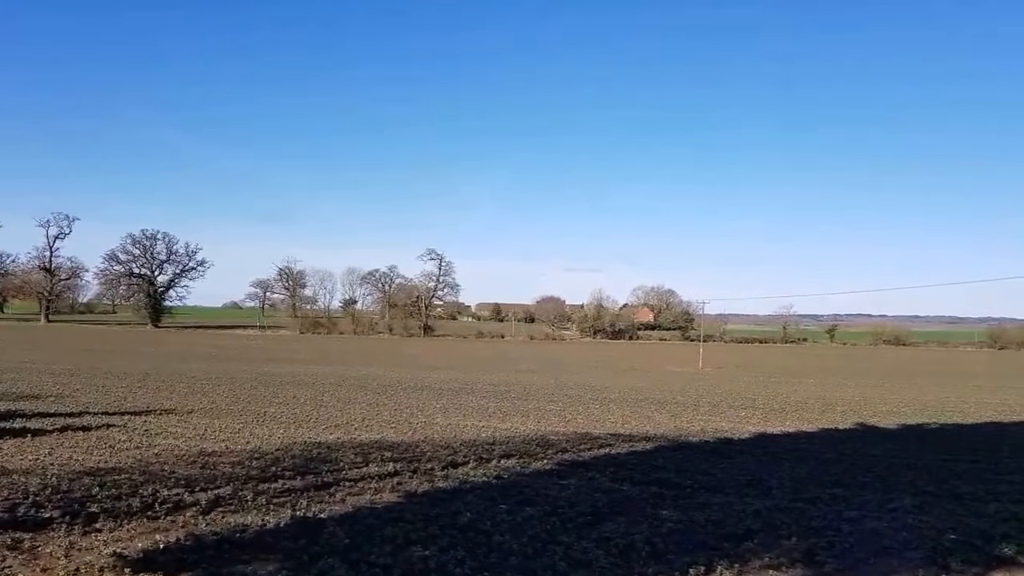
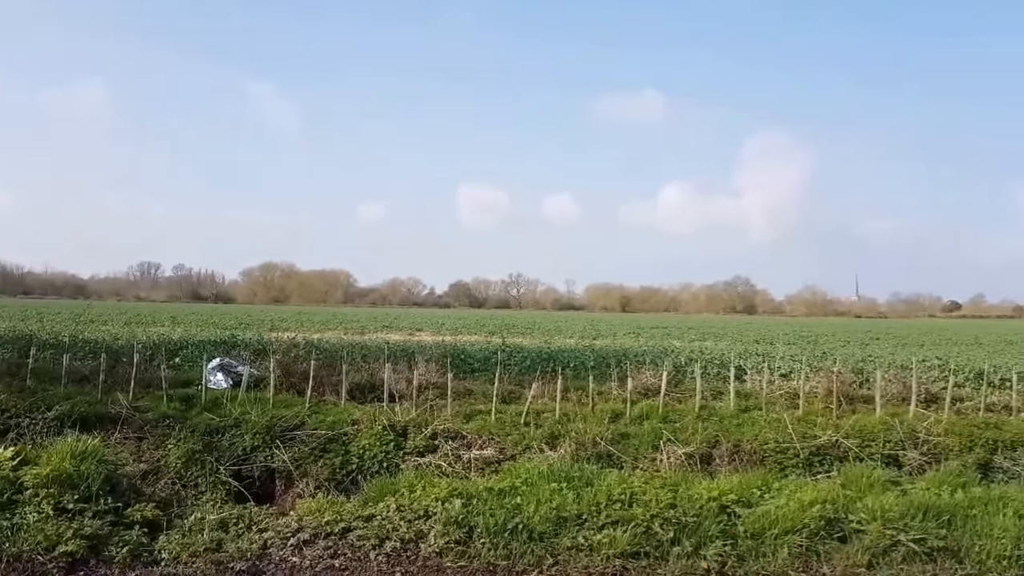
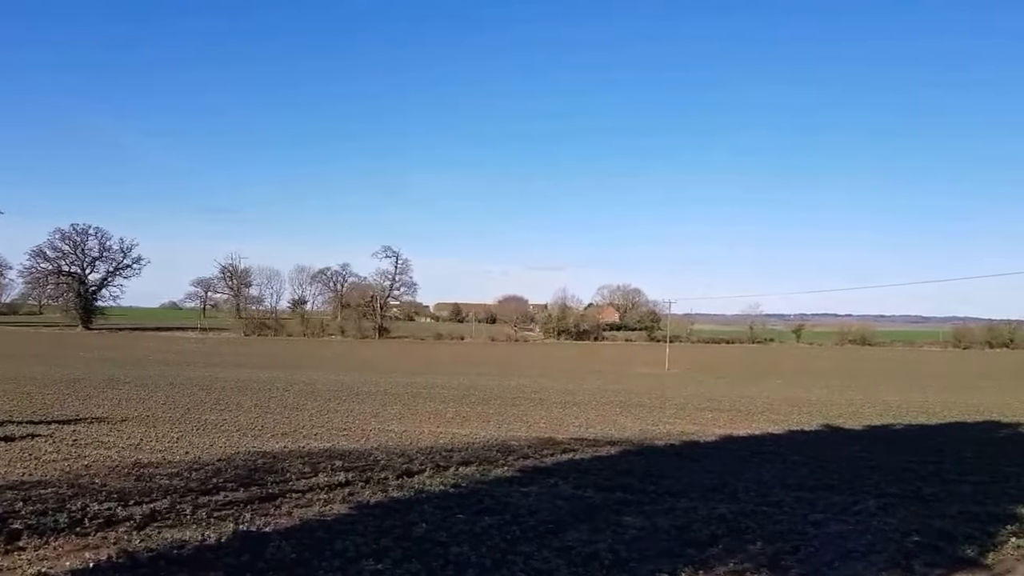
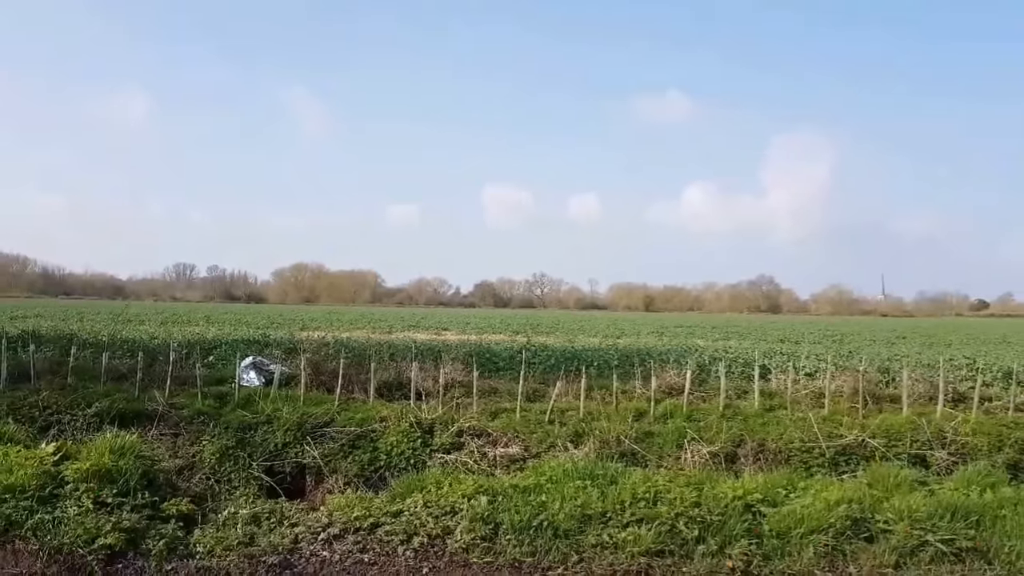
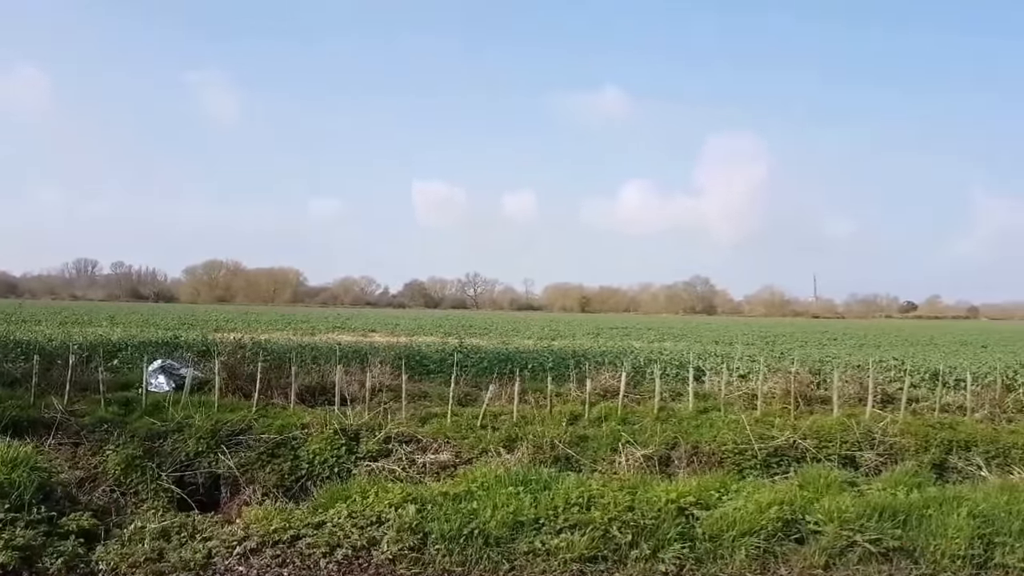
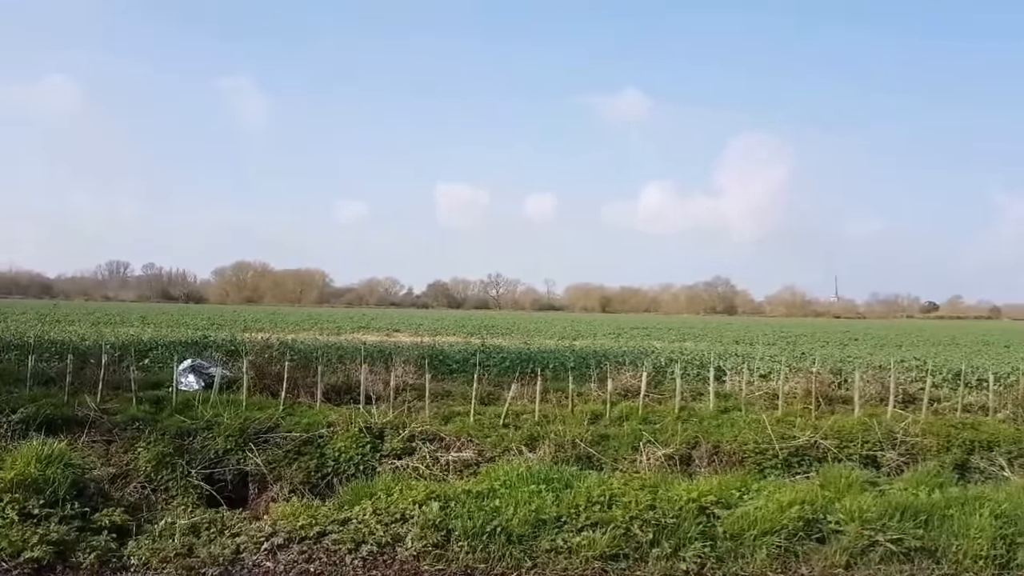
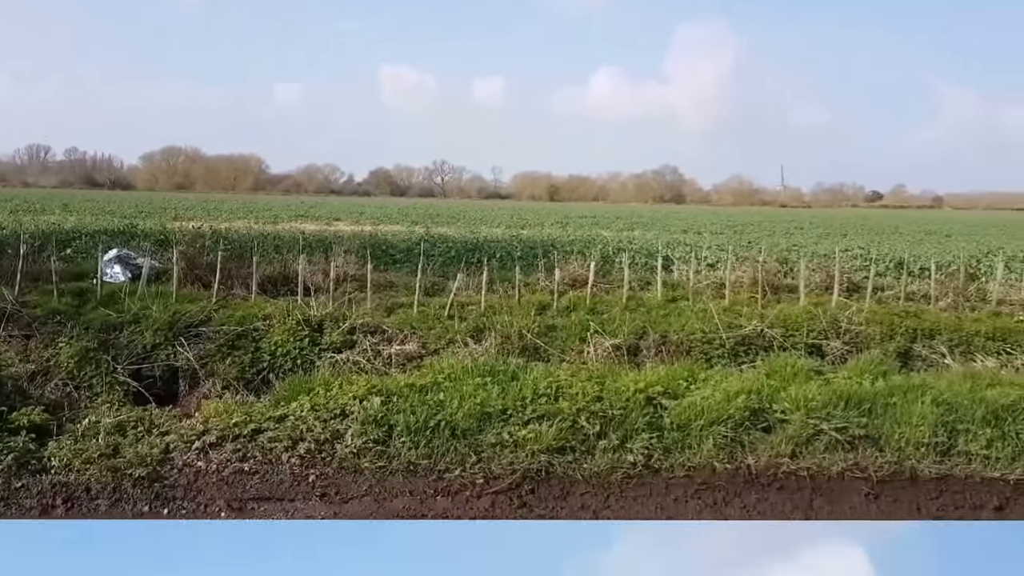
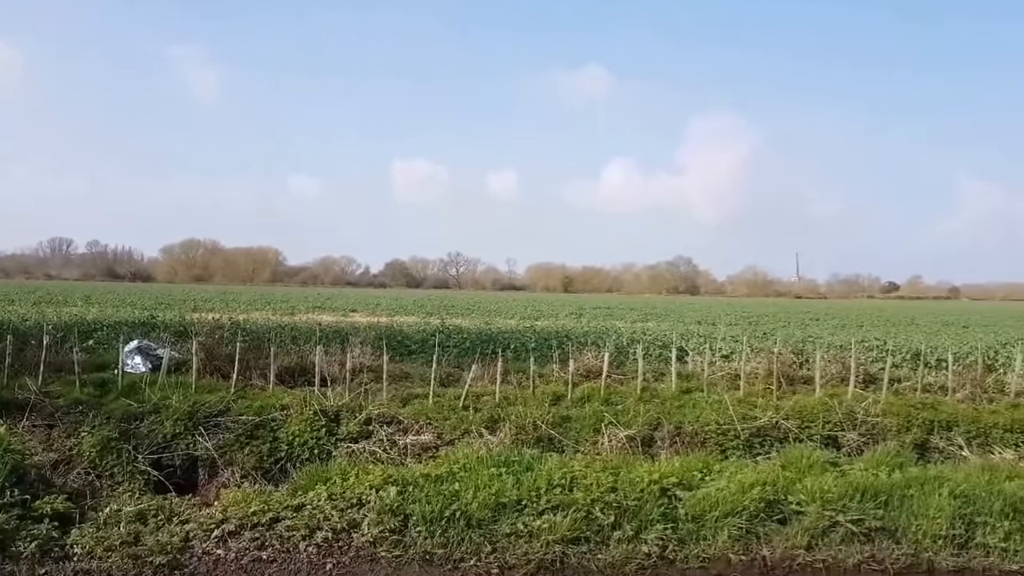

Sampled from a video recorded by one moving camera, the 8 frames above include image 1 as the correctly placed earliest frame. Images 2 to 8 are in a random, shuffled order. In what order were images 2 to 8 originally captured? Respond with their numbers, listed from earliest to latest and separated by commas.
3, 4, 2, 6, 5, 8, 7
